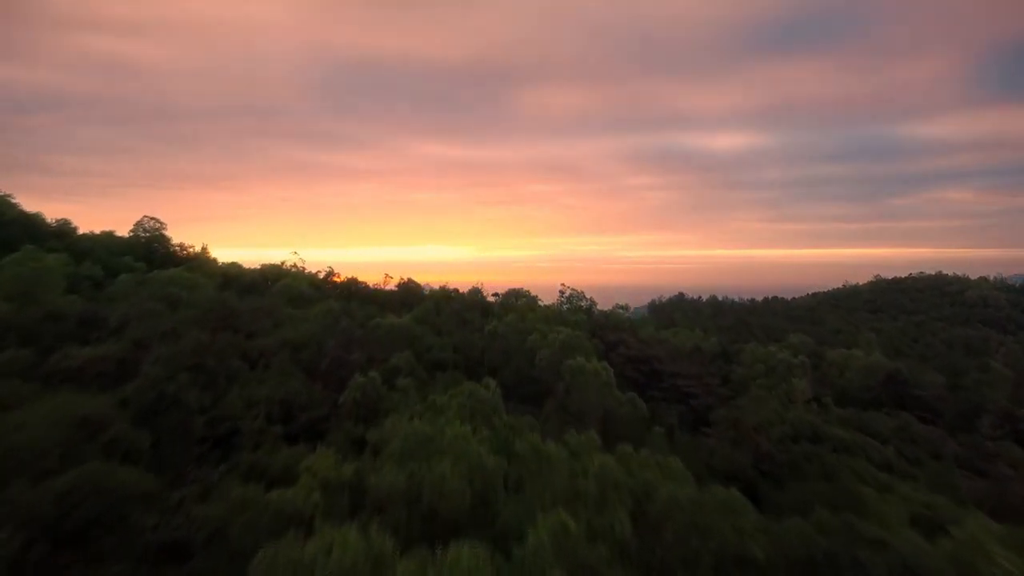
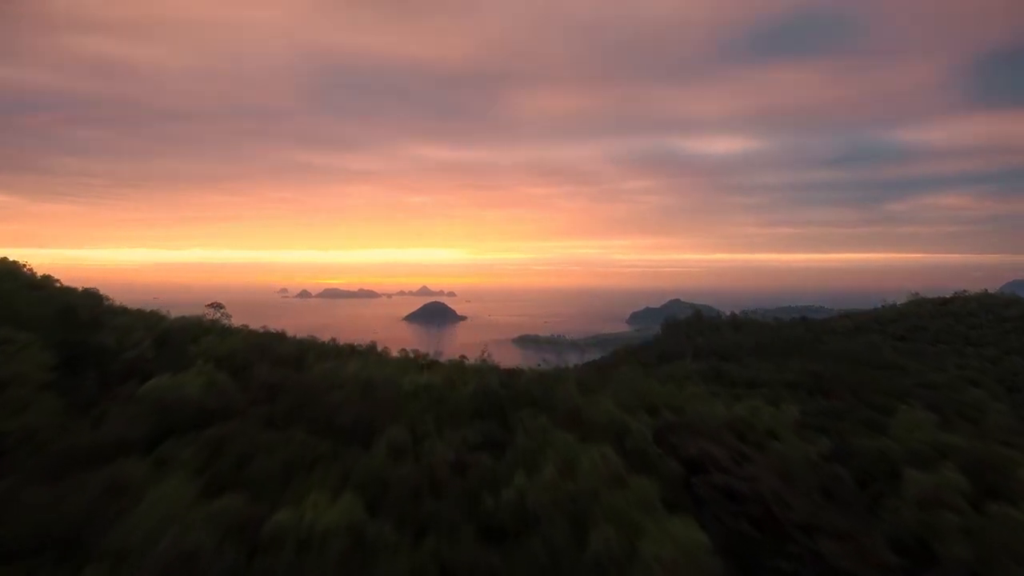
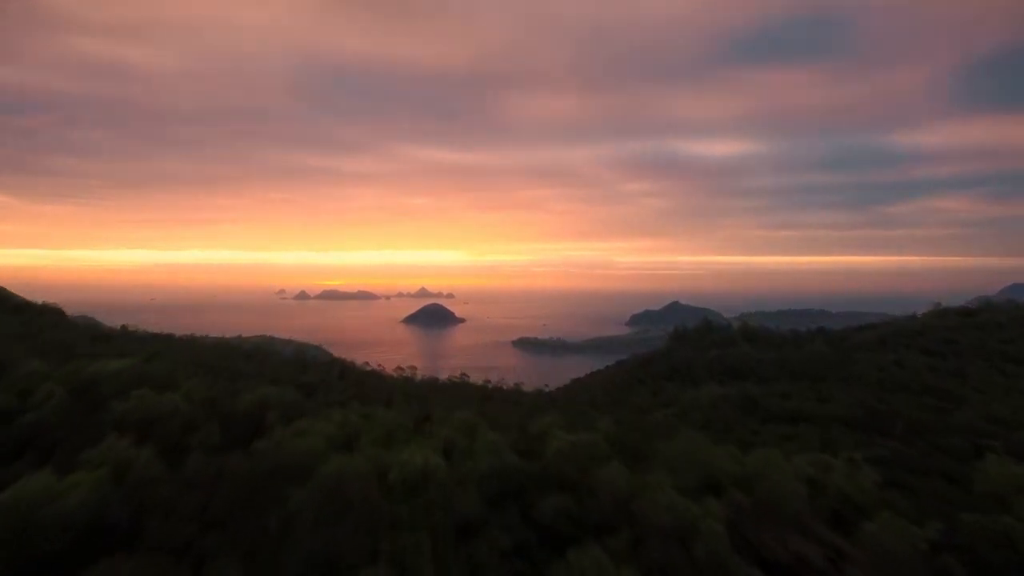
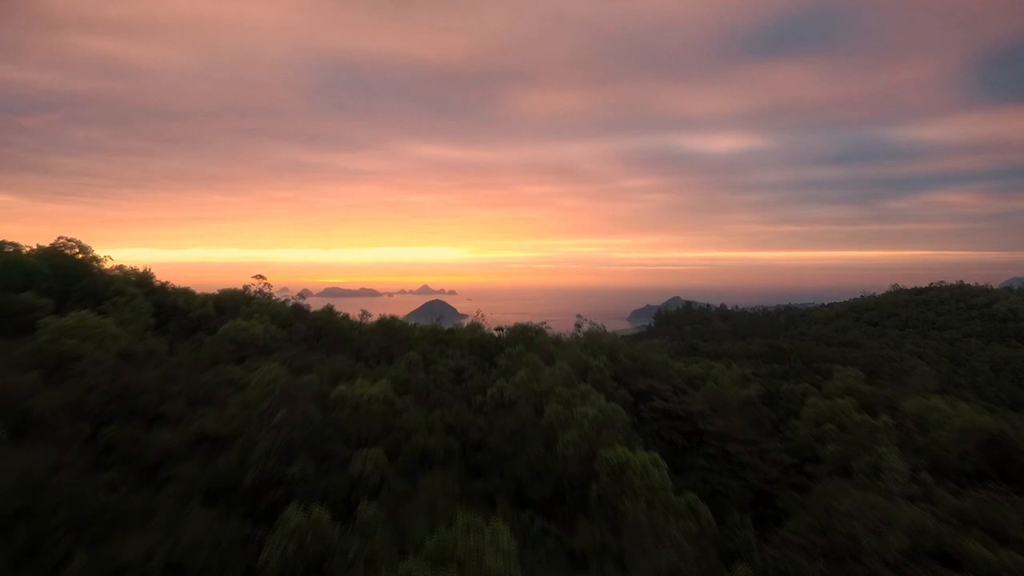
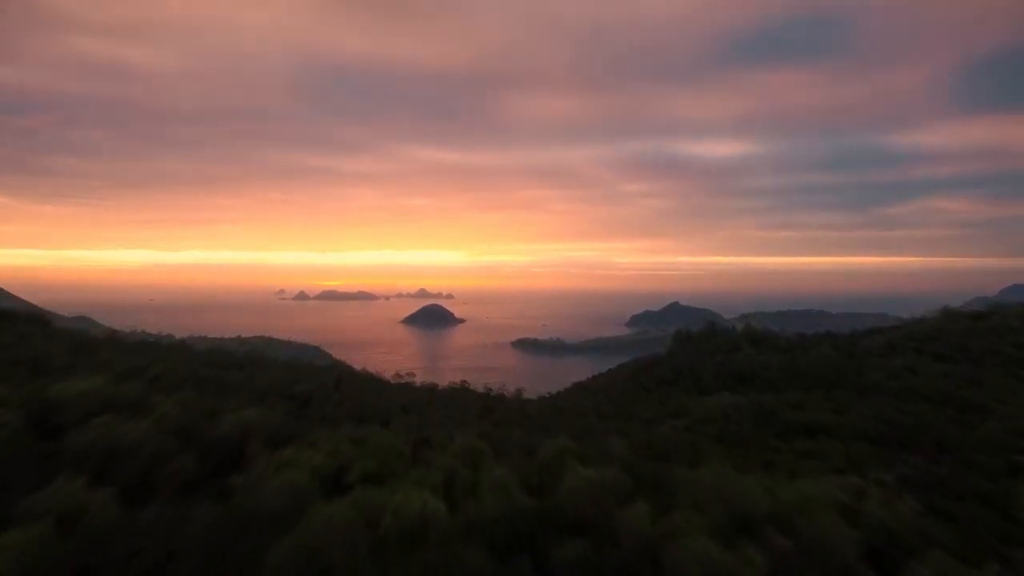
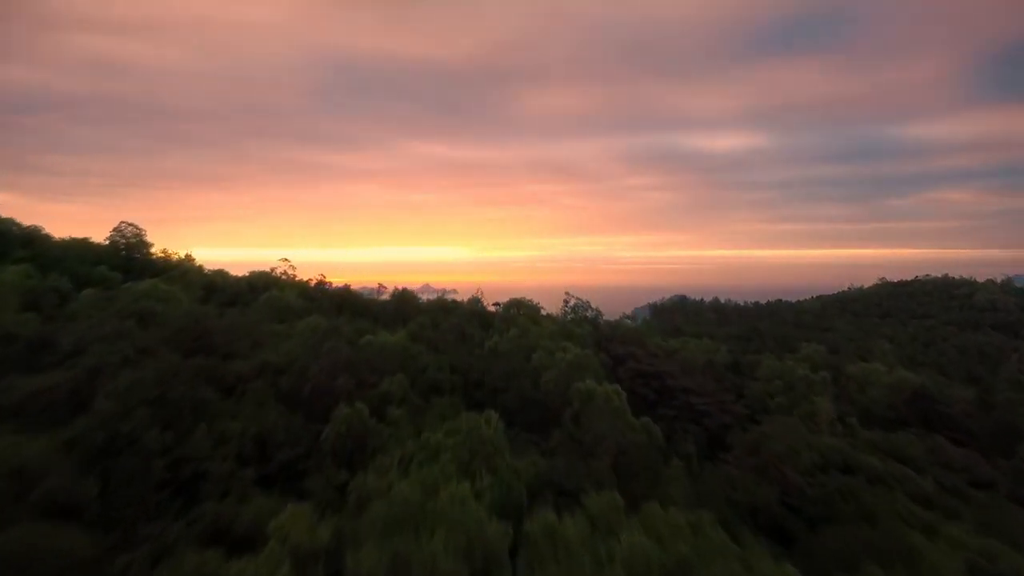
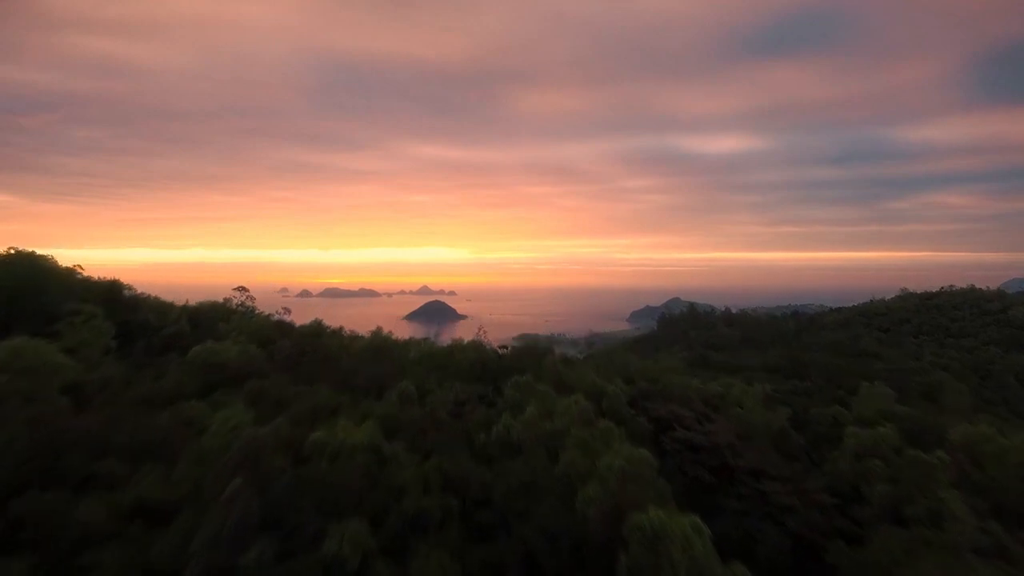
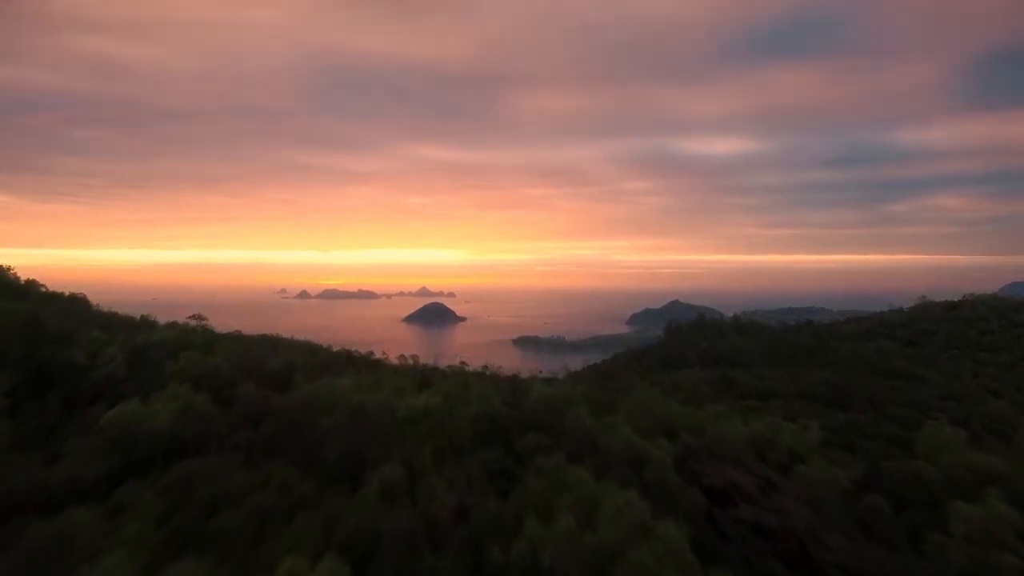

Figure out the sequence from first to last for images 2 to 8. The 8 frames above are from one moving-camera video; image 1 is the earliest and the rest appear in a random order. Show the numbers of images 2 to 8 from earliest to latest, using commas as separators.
6, 4, 7, 2, 8, 3, 5
